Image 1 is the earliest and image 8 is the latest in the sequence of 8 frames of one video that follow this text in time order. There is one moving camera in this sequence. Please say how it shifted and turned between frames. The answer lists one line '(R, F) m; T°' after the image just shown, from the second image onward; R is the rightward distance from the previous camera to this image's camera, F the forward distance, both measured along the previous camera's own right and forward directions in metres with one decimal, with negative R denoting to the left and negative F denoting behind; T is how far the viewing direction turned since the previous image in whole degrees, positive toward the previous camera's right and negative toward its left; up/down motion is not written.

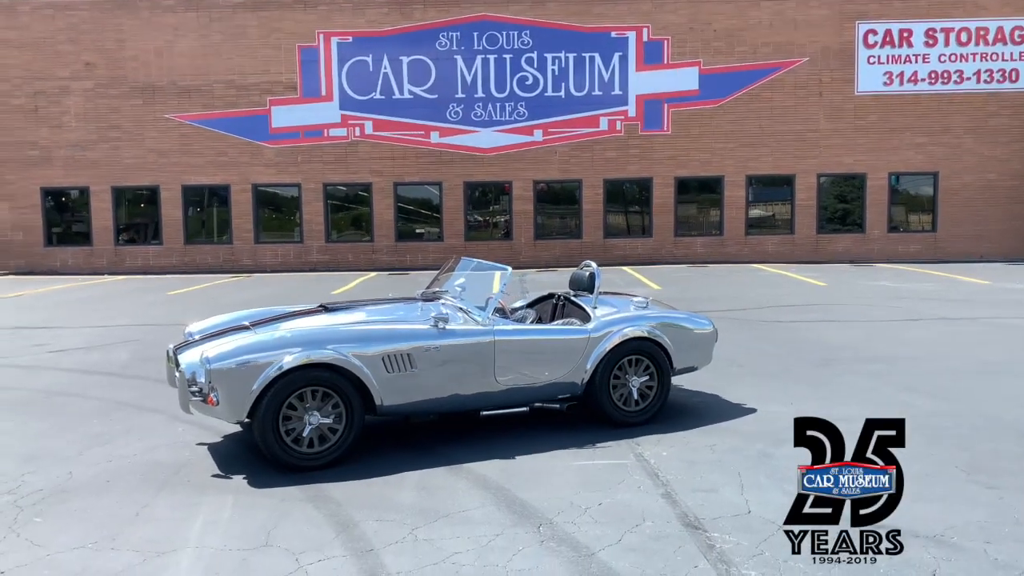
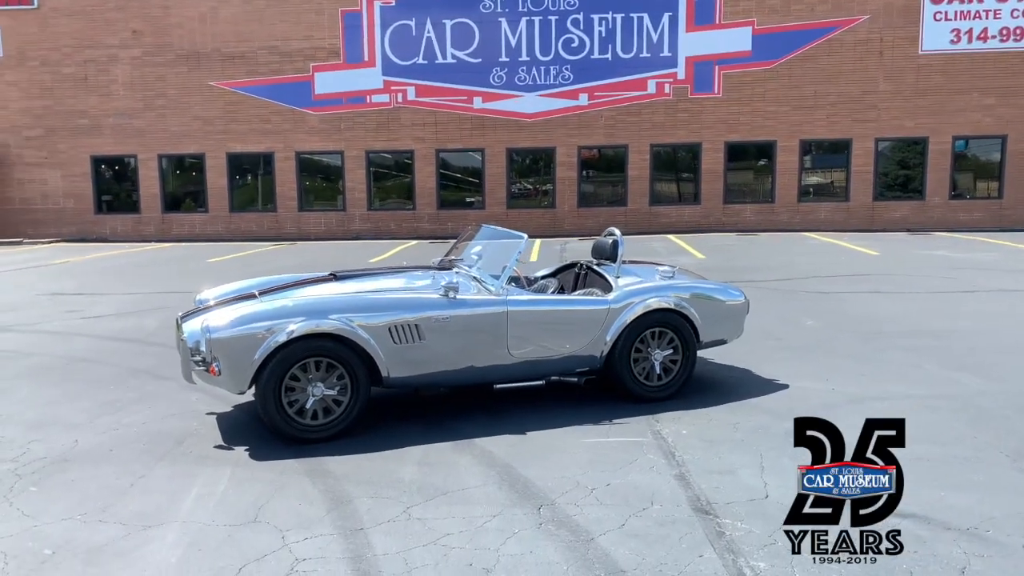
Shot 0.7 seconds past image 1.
(+0.3, +0.3) m; -4°
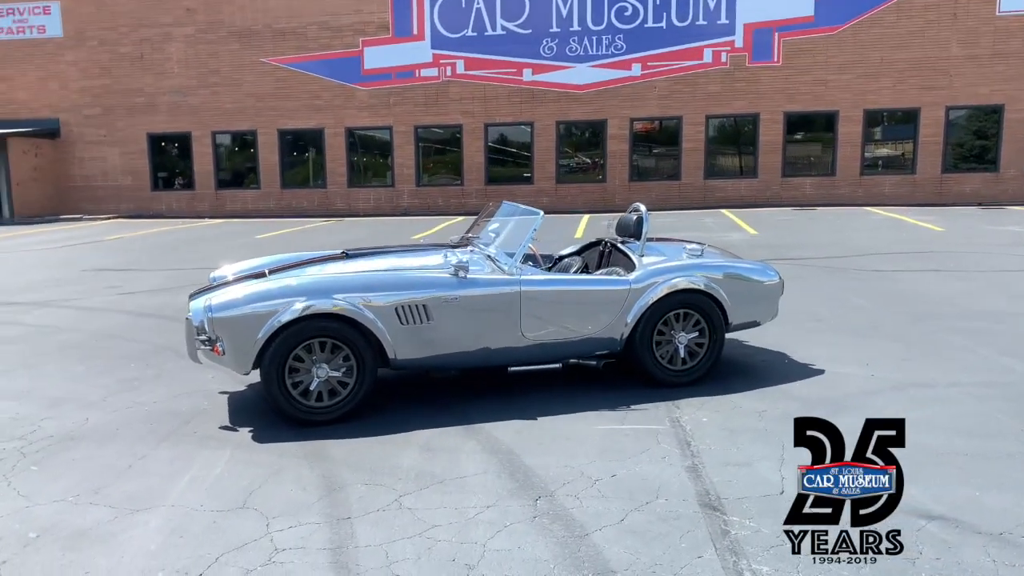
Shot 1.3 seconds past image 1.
(+0.3, +0.2) m; -4°
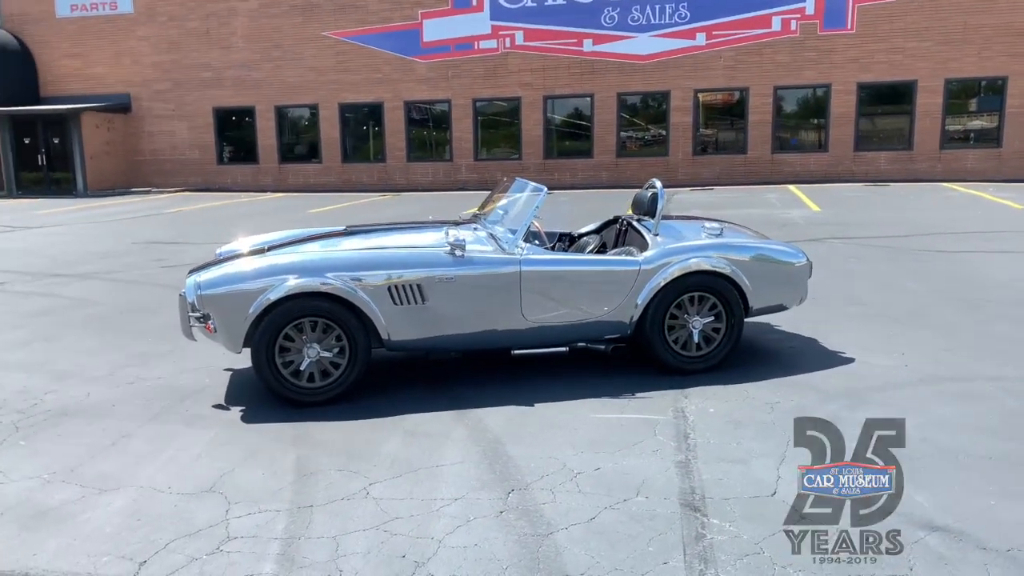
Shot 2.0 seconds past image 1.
(+0.5, +0.2) m; -5°
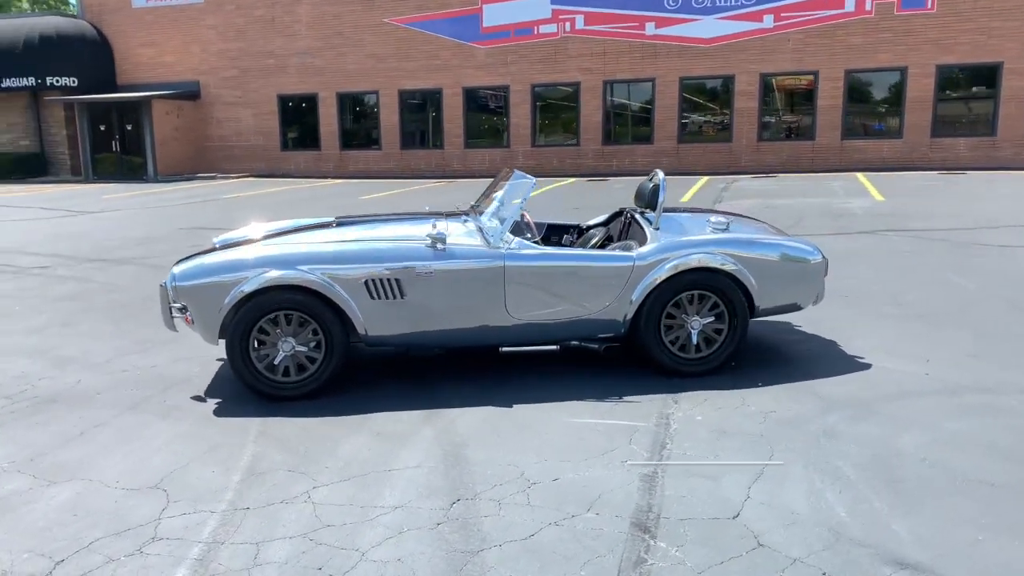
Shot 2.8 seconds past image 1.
(+0.5, +0.3) m; -5°
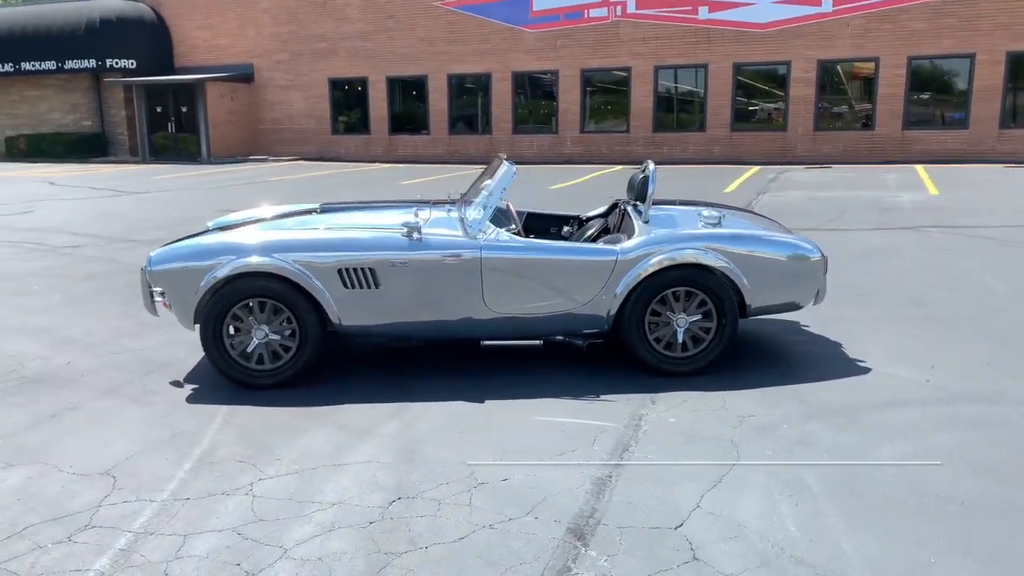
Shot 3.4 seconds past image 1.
(+0.5, +0.1) m; -4°
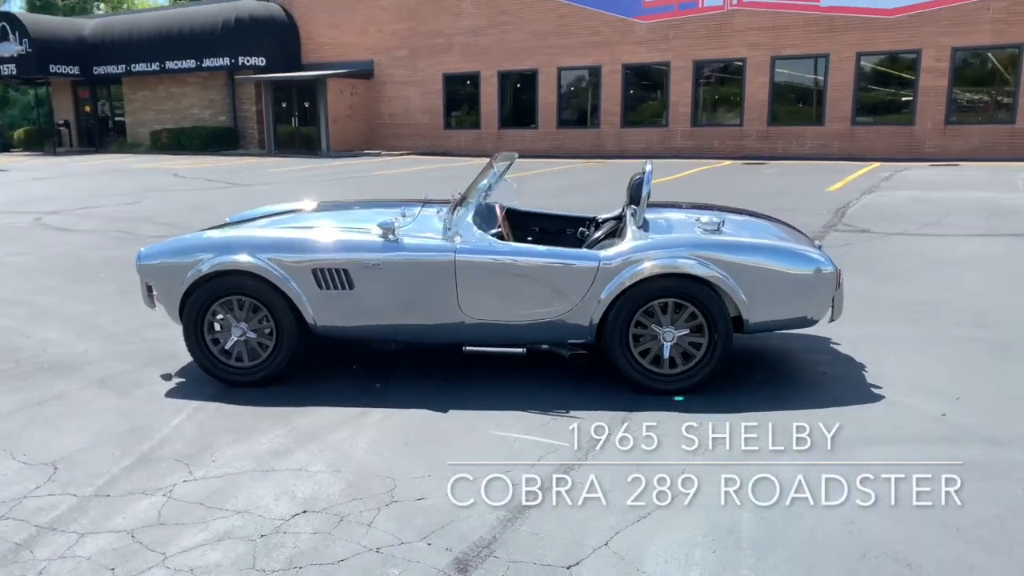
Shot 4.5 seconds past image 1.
(+0.9, +0.3) m; -9°
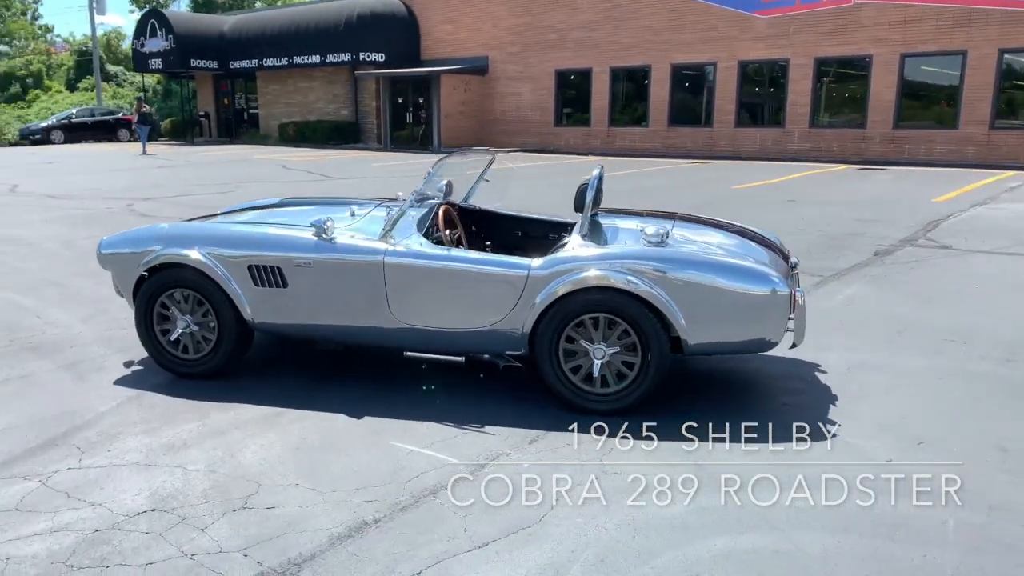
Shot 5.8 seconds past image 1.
(+1.1, +0.3) m; -10°
